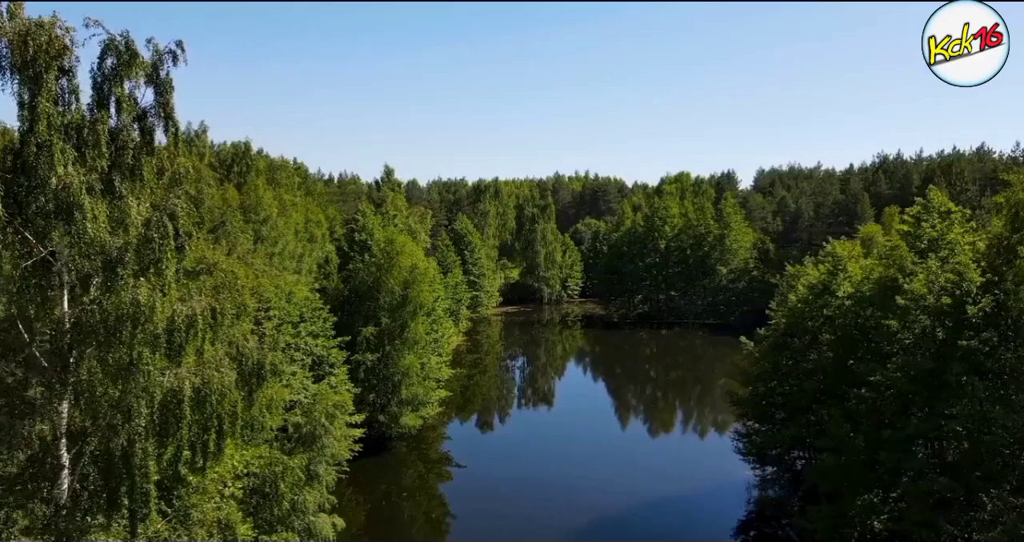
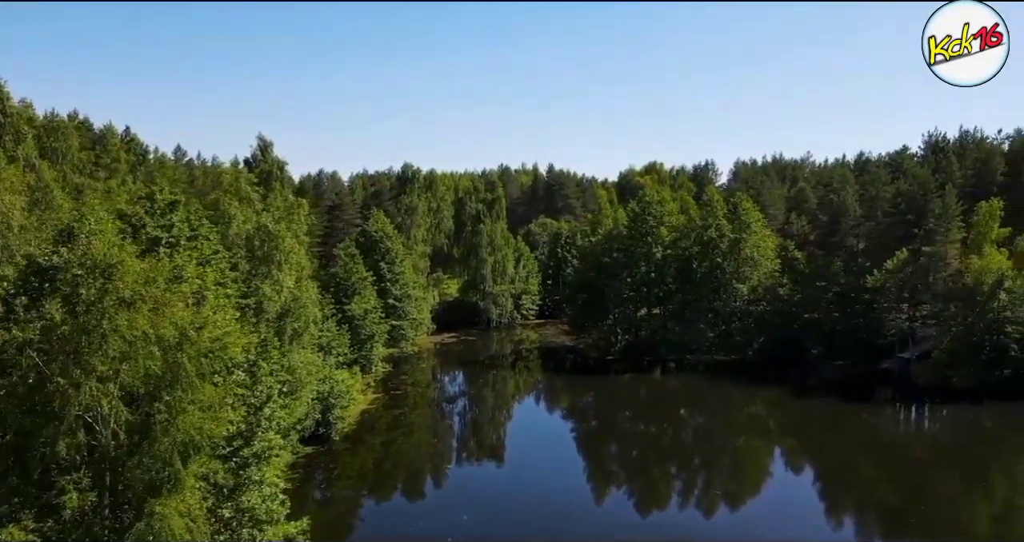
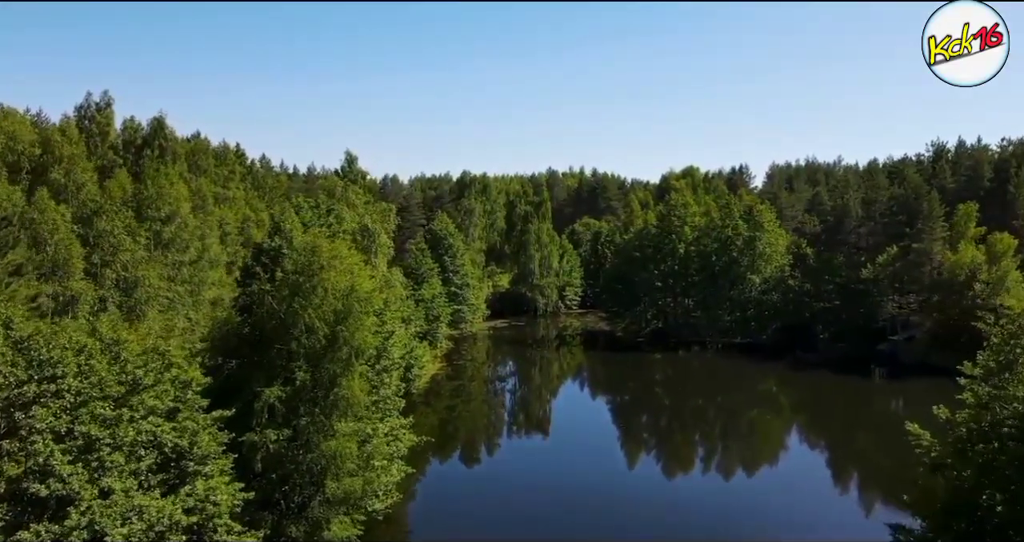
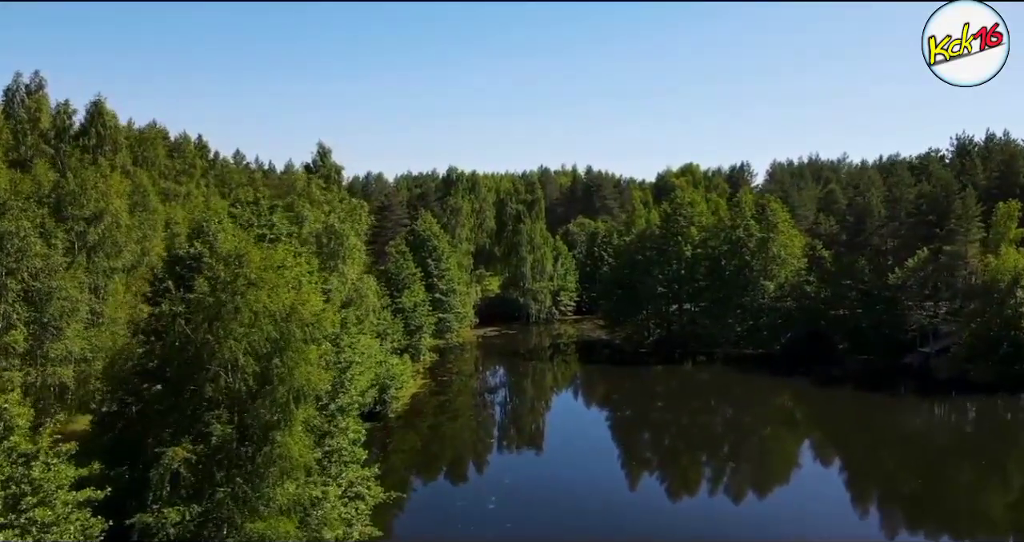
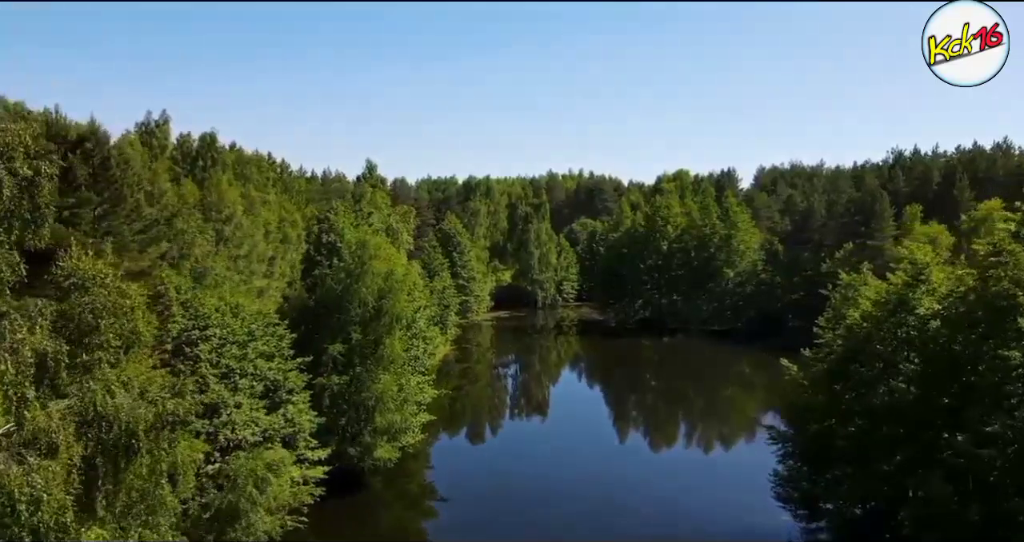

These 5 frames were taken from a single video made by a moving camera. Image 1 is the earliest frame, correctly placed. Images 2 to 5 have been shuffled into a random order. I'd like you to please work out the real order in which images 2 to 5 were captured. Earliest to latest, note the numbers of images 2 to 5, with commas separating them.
5, 3, 4, 2
